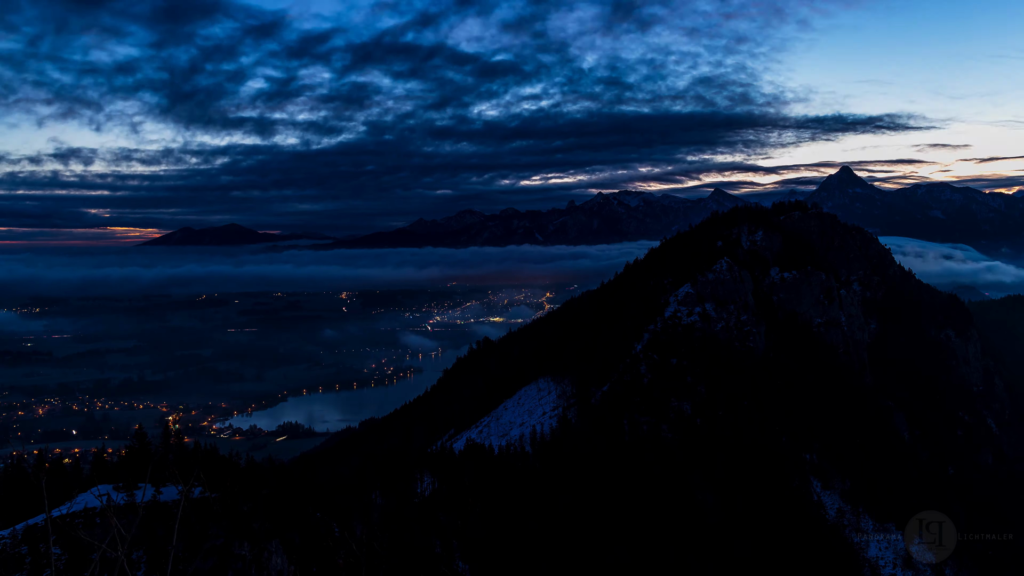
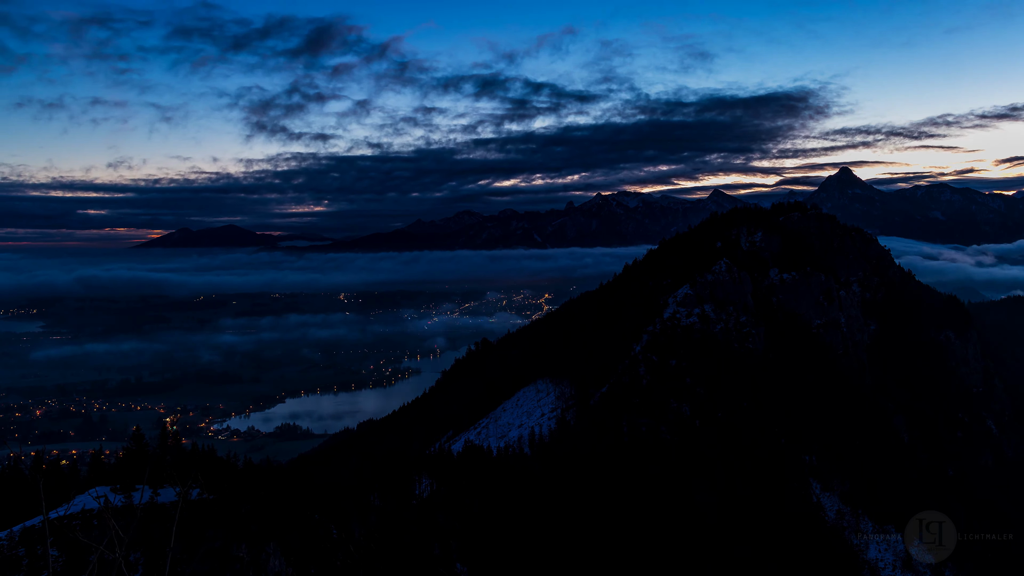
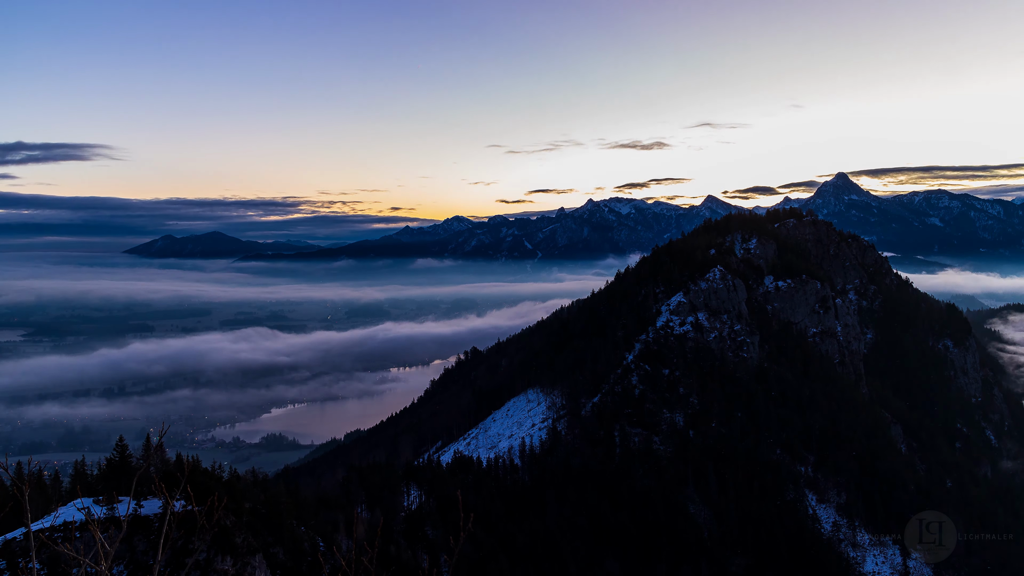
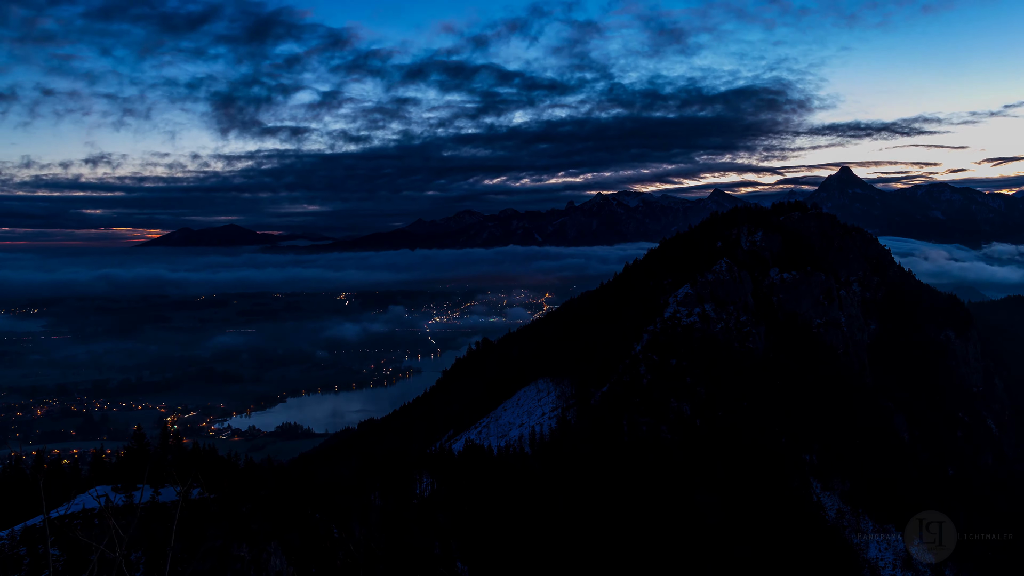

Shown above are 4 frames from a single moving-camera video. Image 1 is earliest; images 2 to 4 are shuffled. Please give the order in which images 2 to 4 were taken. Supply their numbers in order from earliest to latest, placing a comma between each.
4, 2, 3
